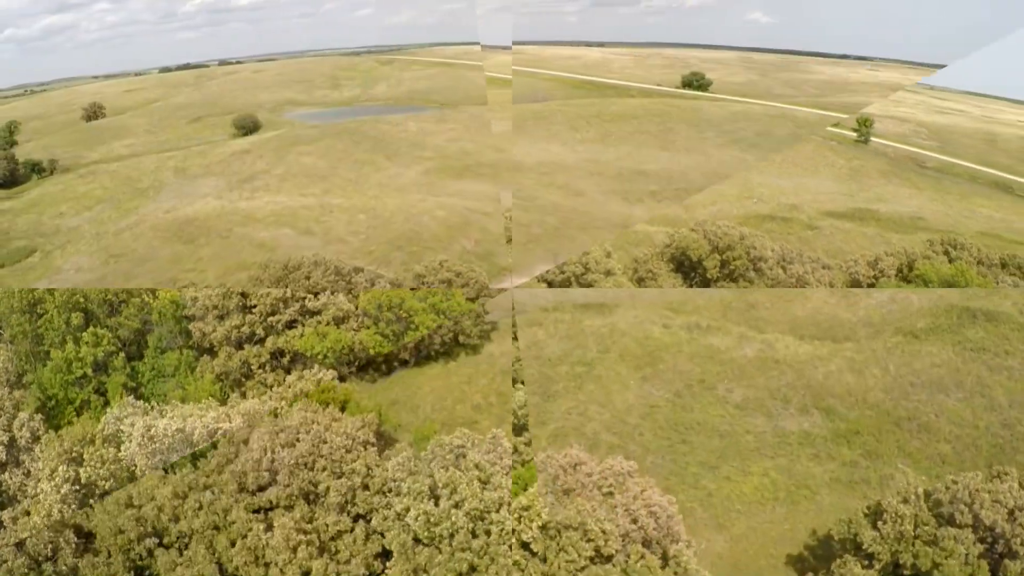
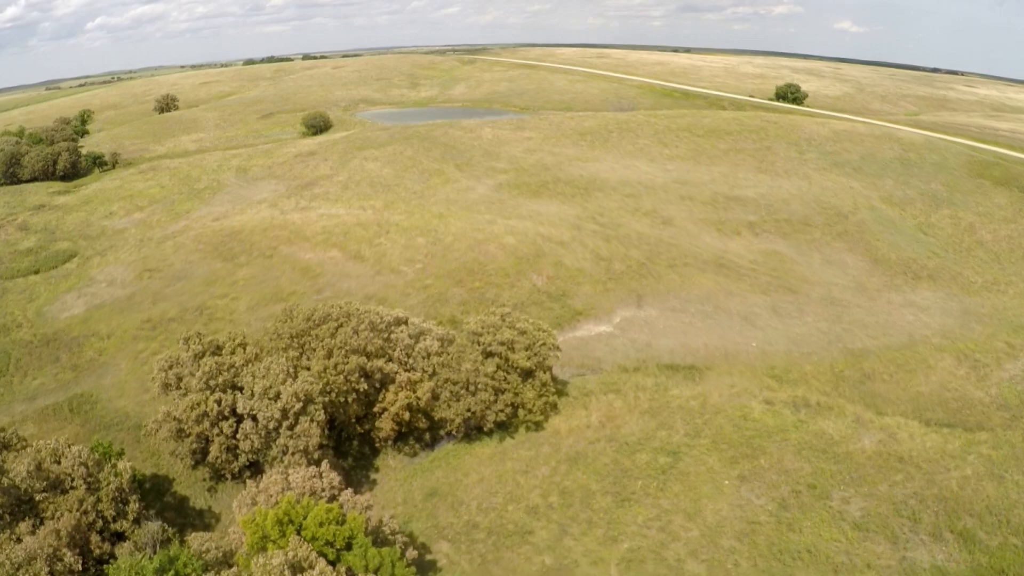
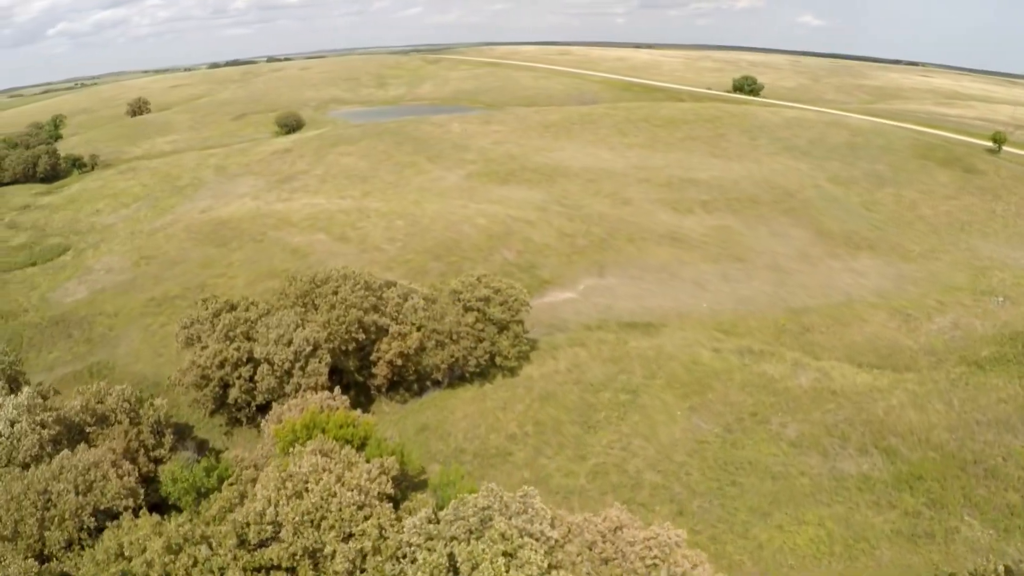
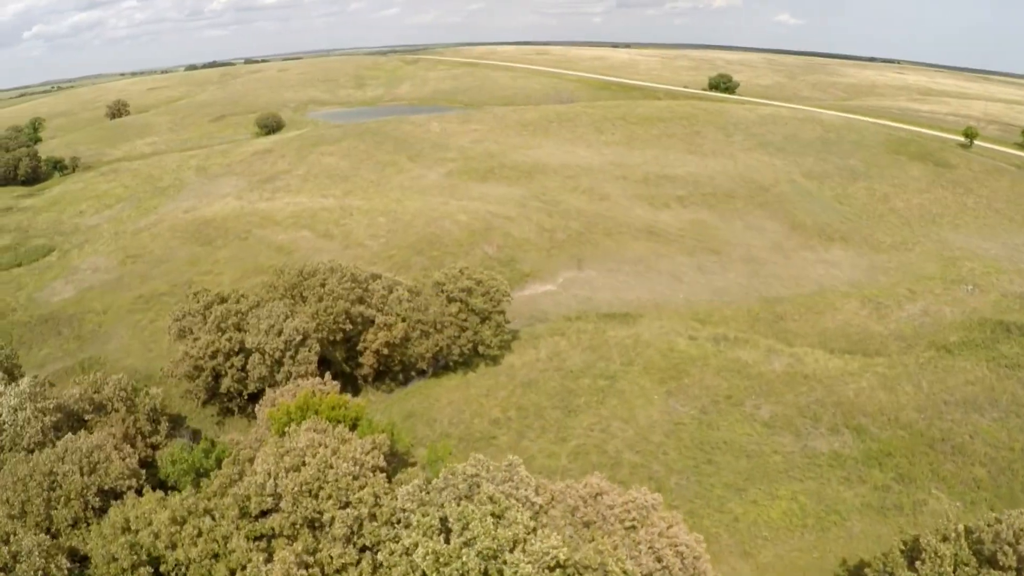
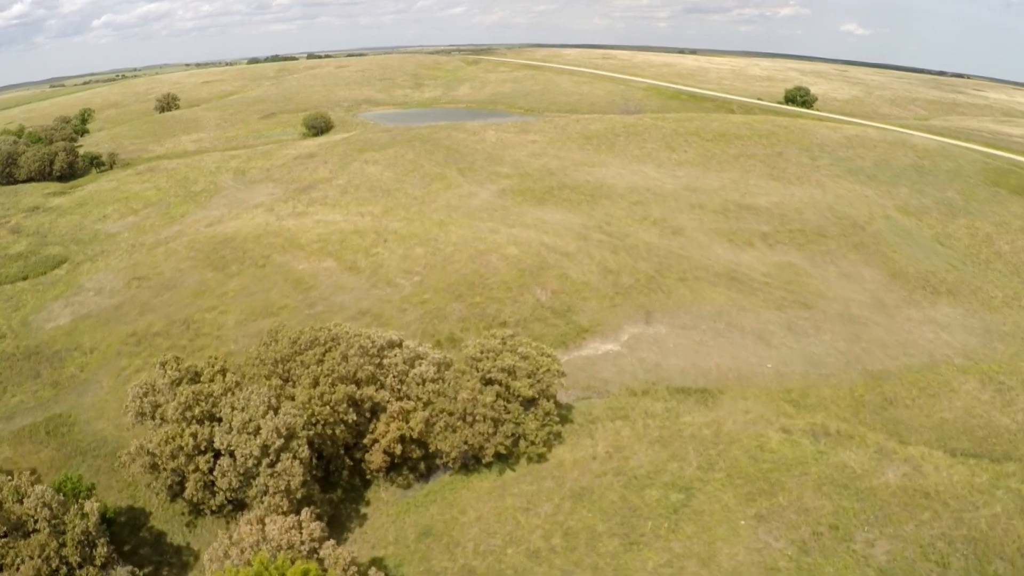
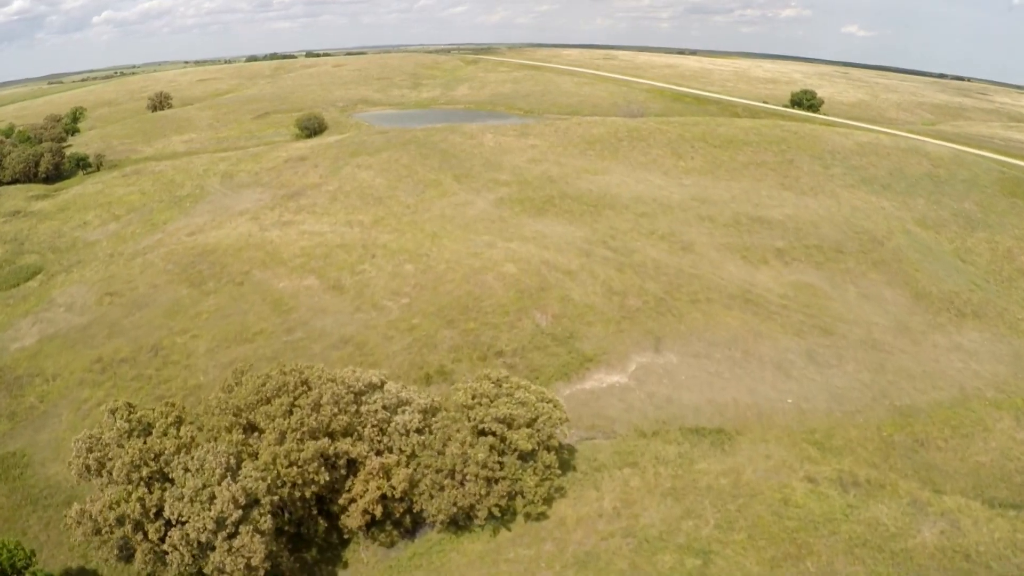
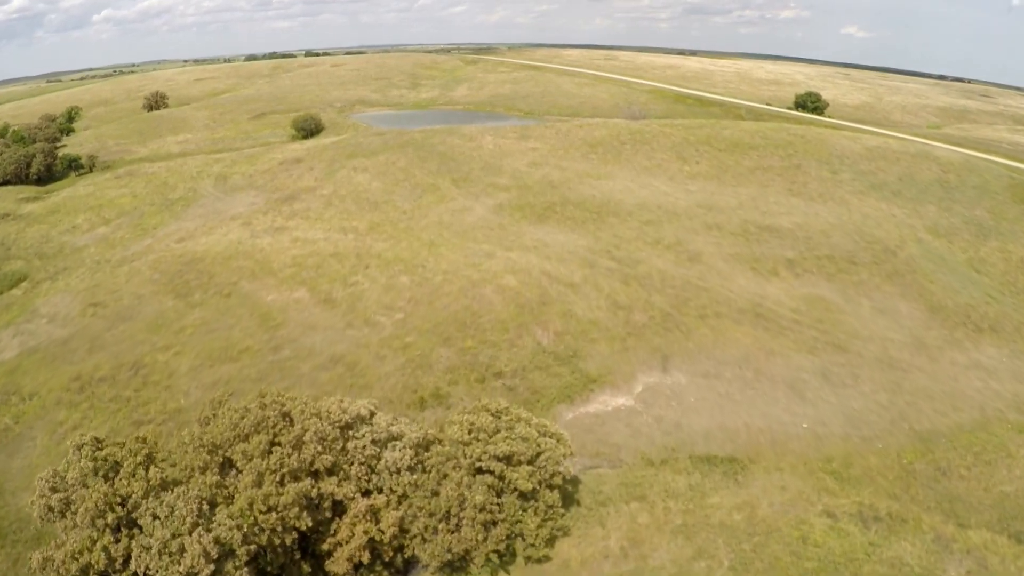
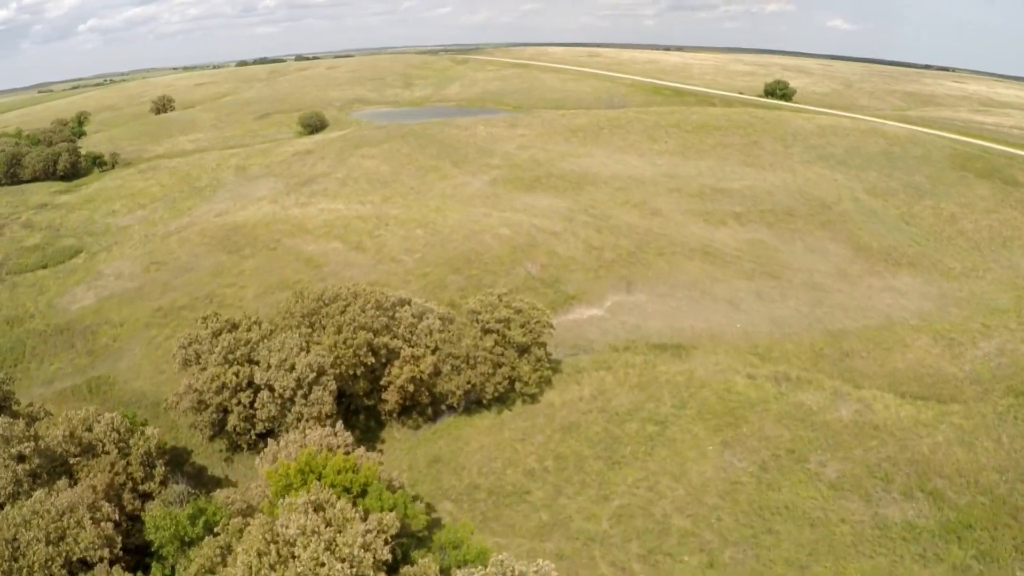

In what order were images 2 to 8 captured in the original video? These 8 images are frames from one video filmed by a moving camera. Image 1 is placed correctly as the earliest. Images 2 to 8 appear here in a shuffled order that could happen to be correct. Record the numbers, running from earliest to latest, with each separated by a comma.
4, 3, 8, 2, 5, 6, 7
